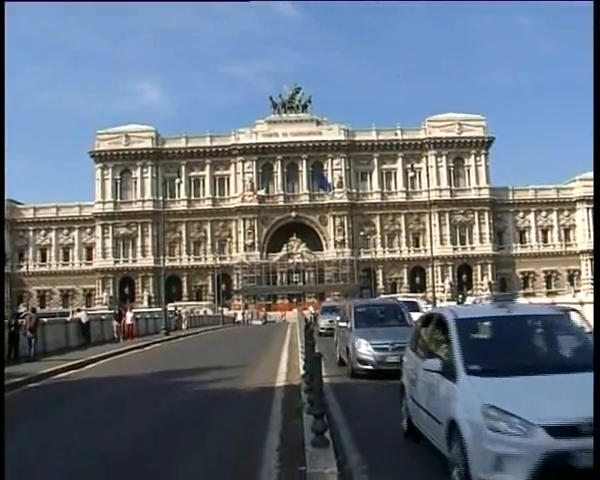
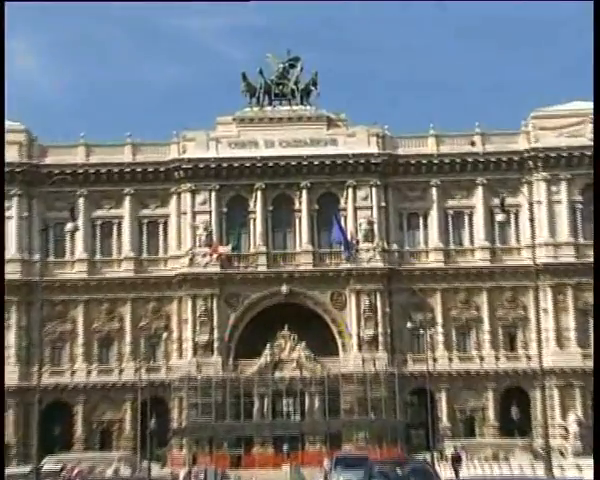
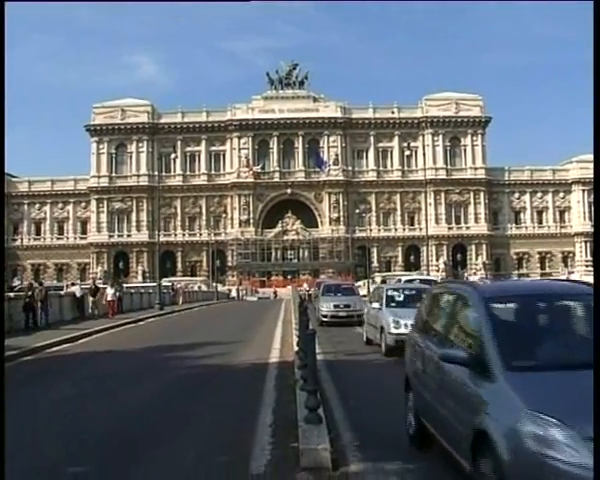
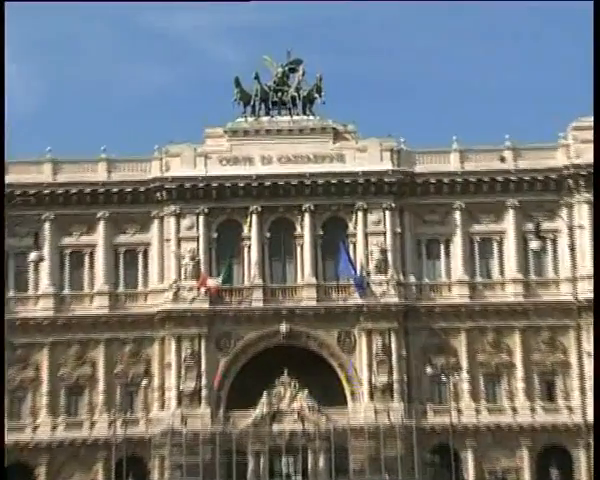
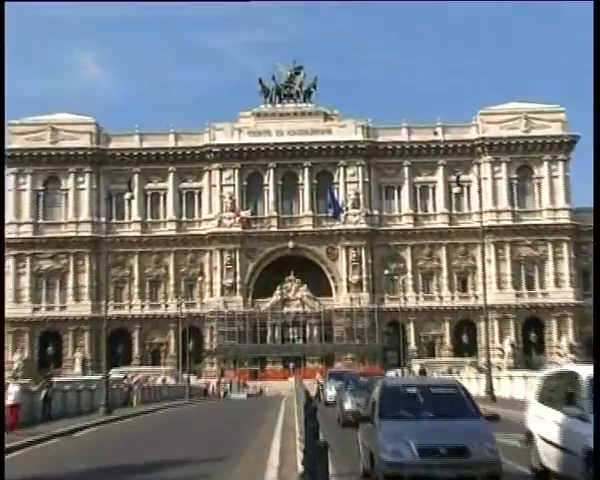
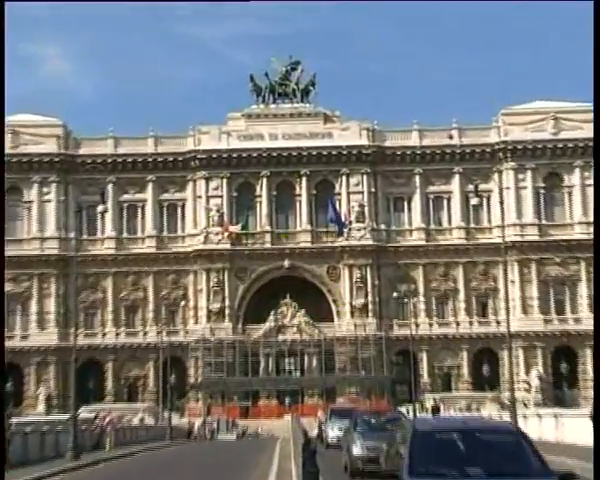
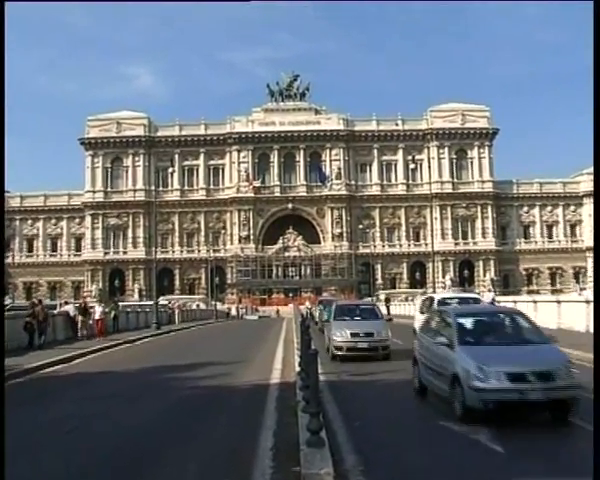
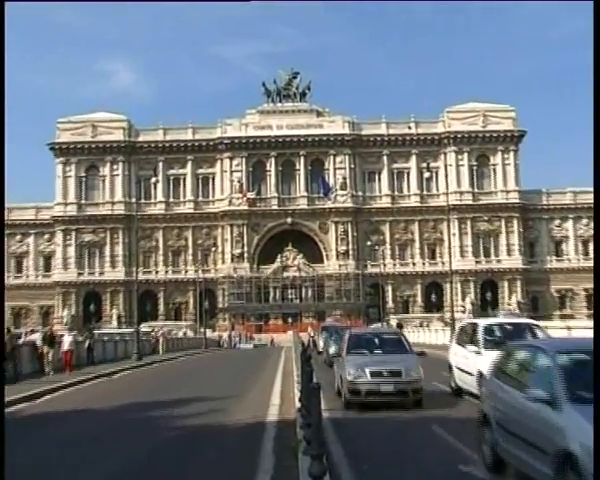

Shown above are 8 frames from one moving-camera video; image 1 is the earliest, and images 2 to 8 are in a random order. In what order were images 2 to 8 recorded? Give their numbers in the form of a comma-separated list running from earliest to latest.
3, 7, 8, 5, 6, 2, 4
